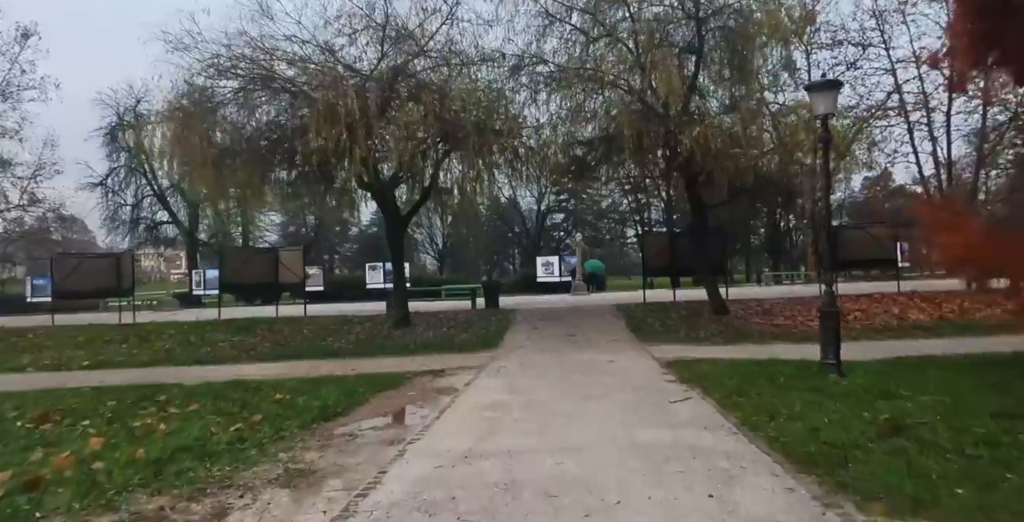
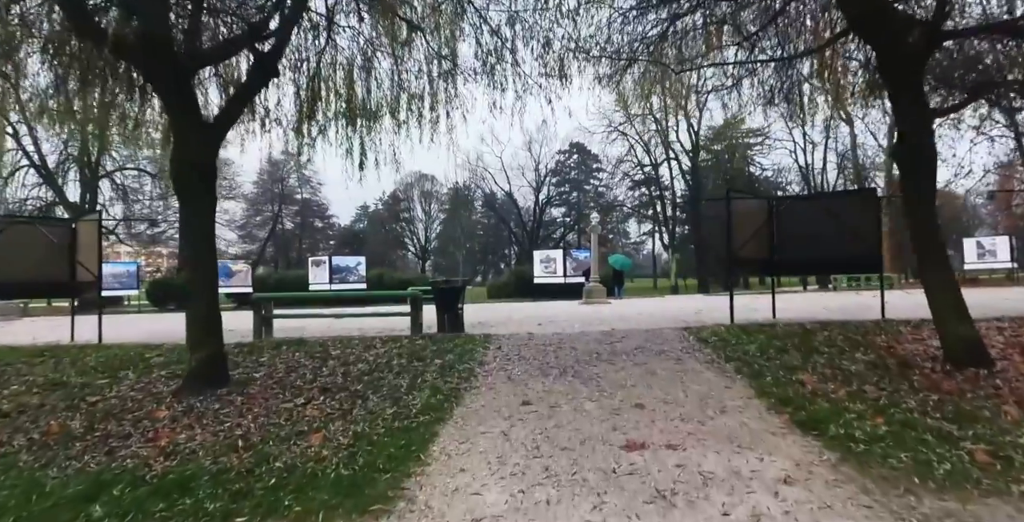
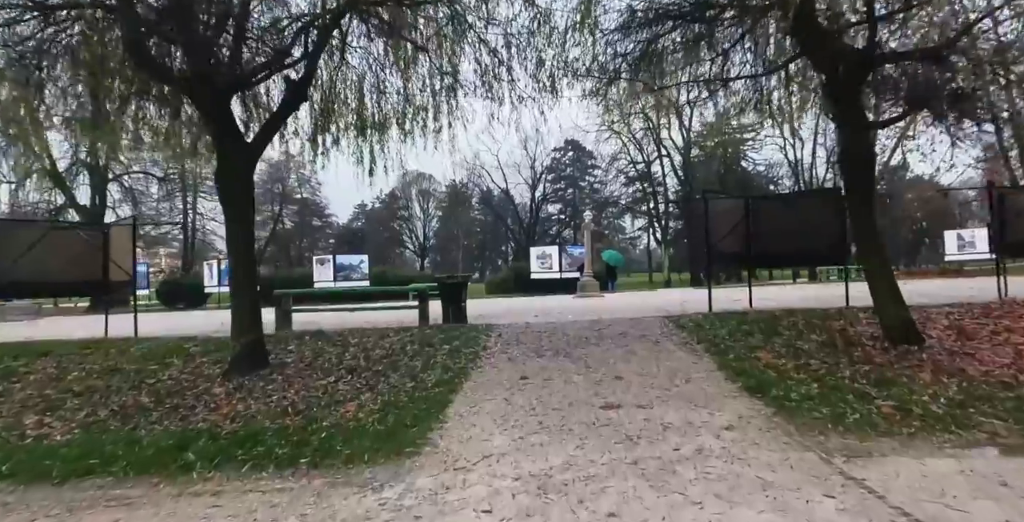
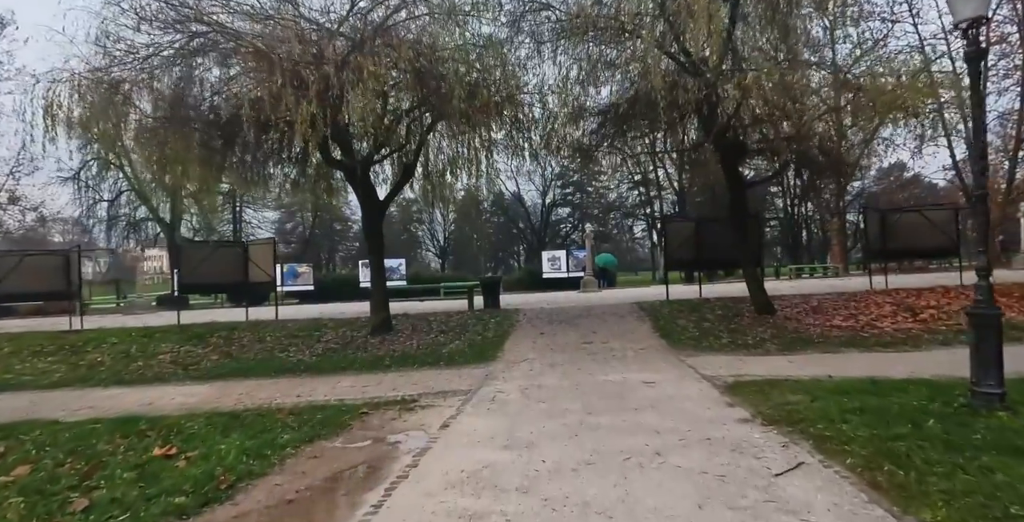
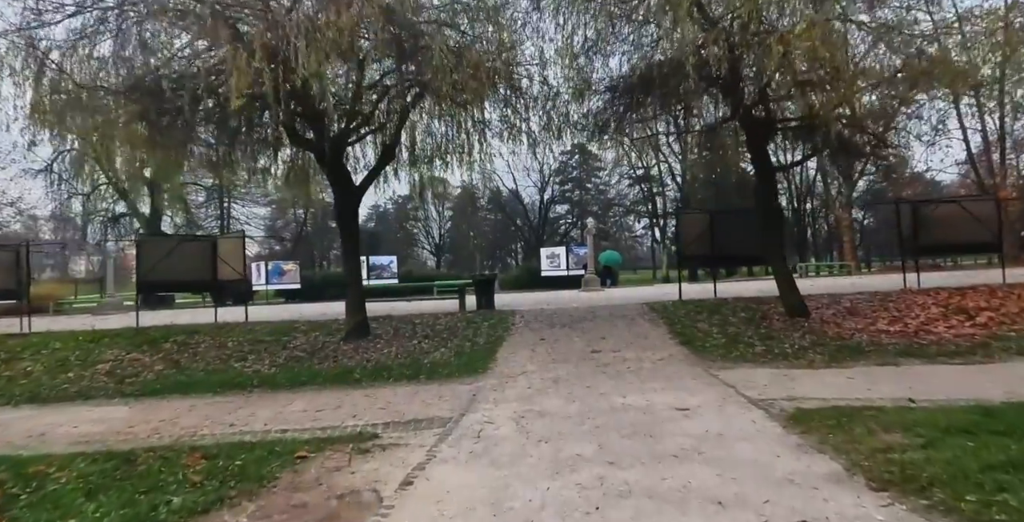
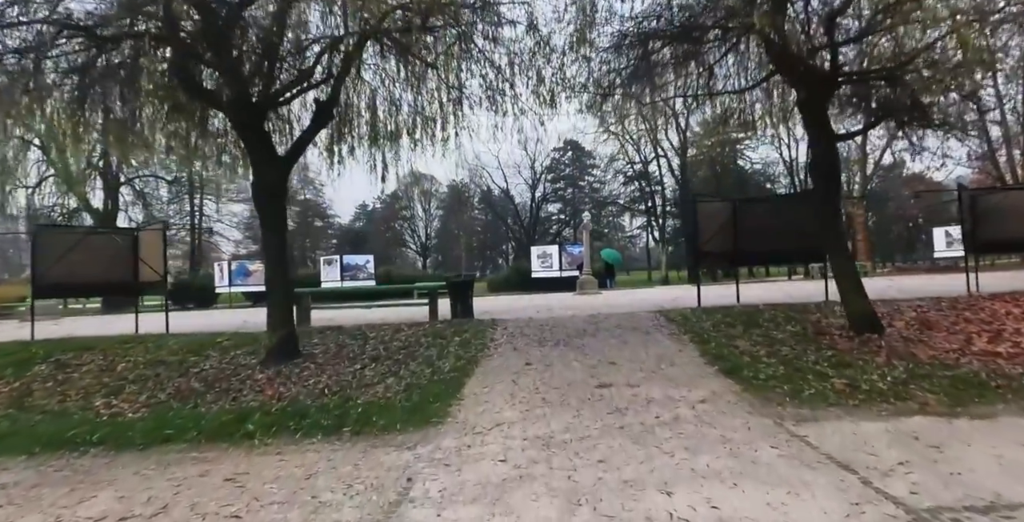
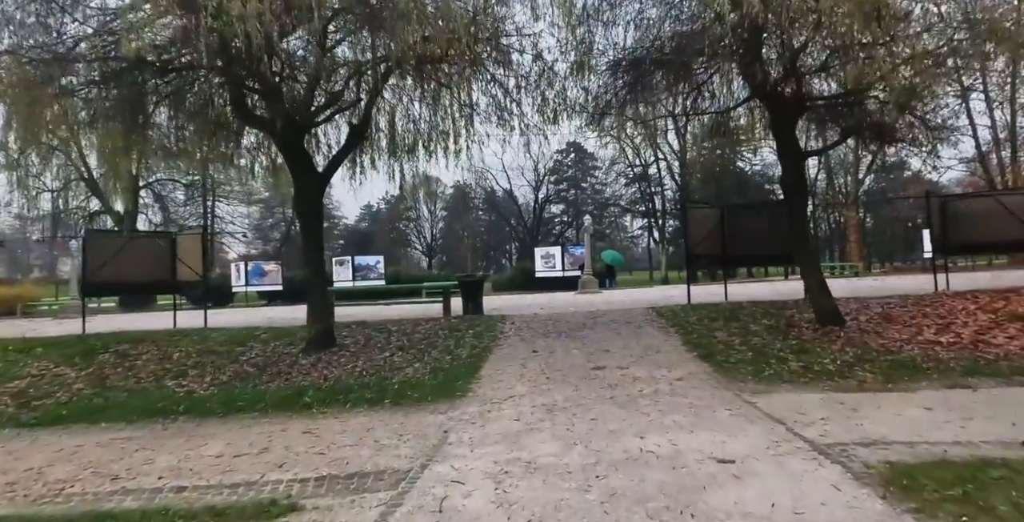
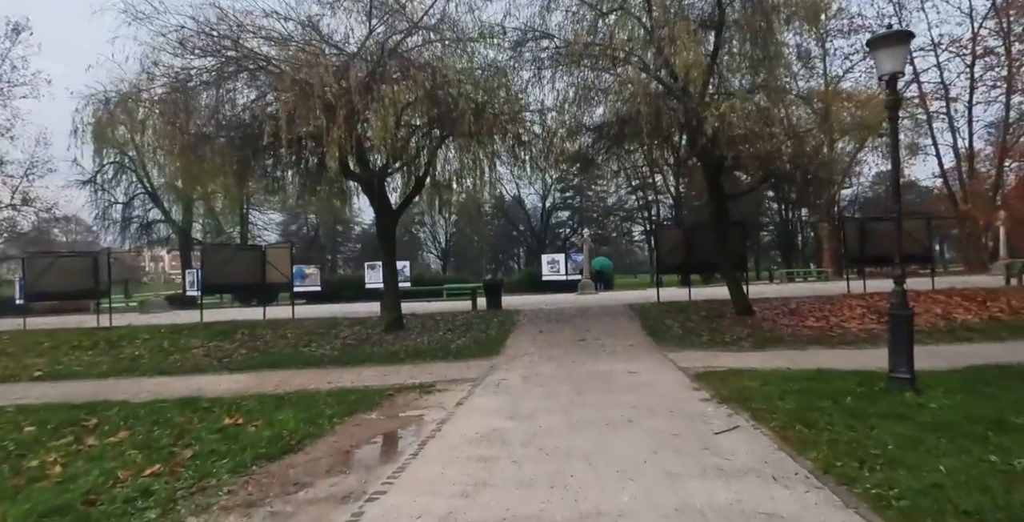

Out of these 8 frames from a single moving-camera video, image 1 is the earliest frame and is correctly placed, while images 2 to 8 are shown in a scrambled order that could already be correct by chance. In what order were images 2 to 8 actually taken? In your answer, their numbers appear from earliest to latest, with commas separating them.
8, 4, 5, 7, 6, 3, 2
